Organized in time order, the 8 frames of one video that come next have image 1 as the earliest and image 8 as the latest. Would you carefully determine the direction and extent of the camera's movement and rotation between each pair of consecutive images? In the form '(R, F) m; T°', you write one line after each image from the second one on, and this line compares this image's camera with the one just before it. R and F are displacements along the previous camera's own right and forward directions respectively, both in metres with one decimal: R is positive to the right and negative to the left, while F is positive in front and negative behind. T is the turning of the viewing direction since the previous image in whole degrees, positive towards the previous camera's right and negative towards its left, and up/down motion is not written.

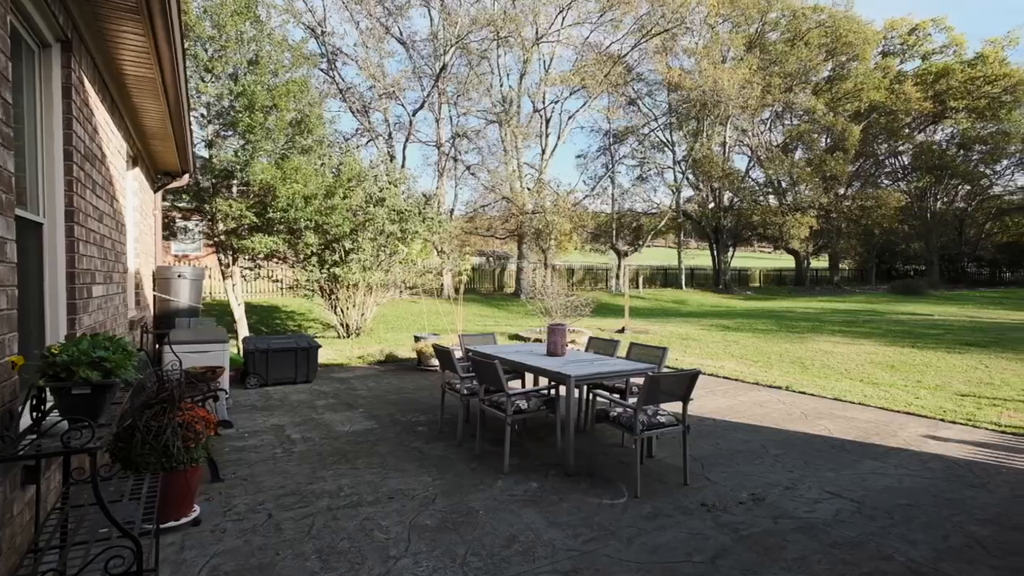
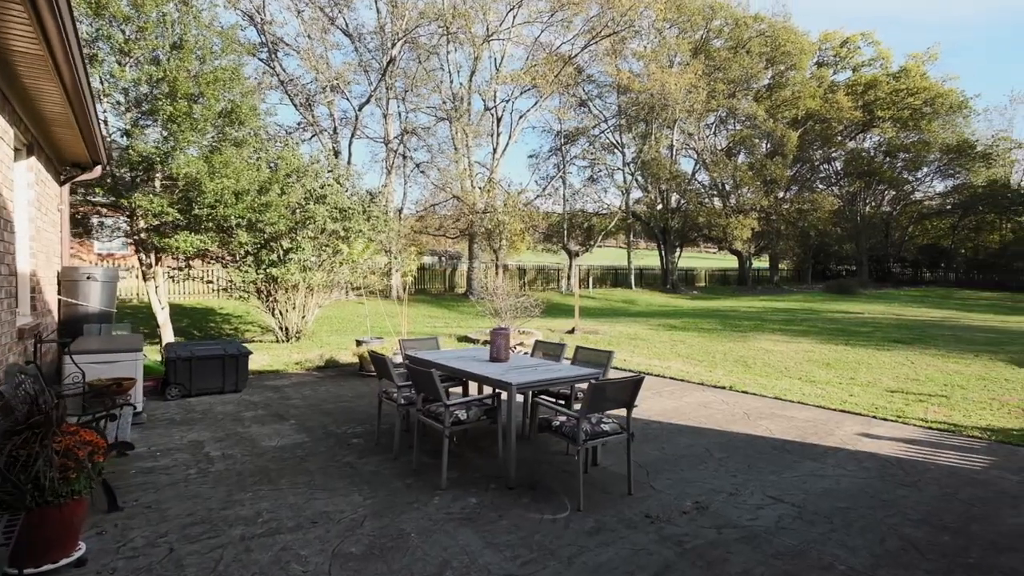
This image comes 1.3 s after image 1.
(+0.1, +0.2) m; +5°
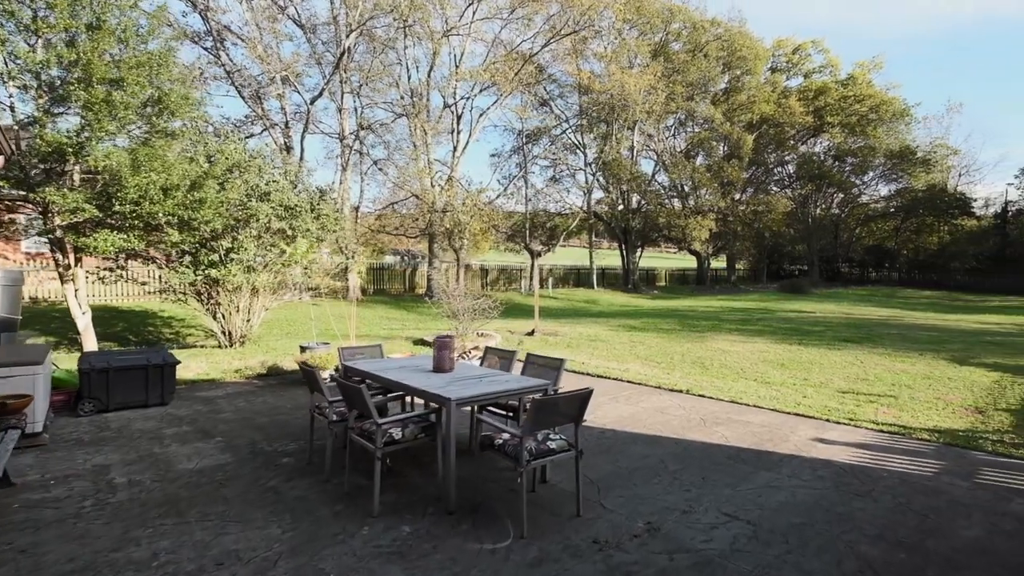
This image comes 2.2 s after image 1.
(+0.2, +0.3) m; +4°
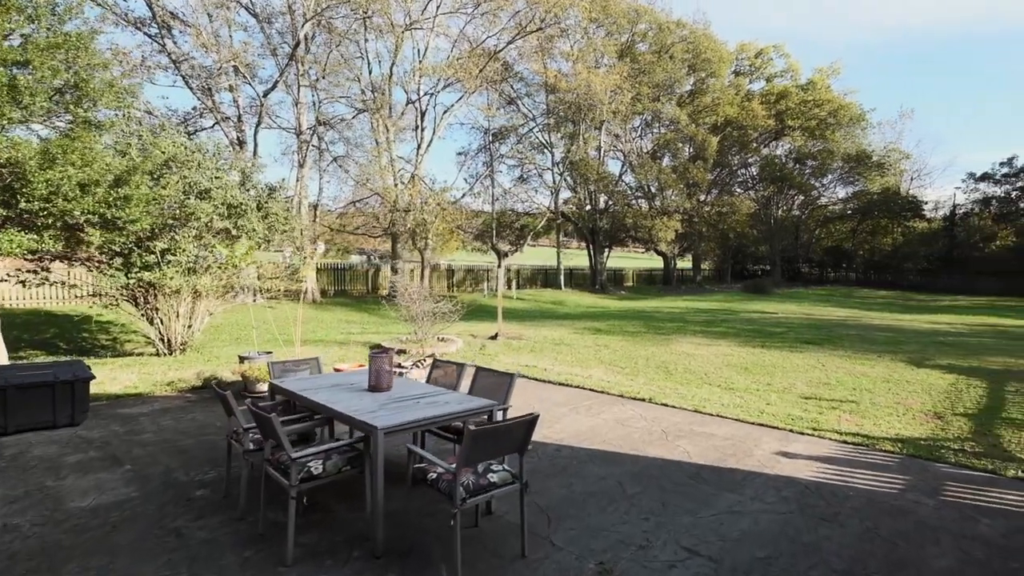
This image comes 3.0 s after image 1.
(+0.2, +0.4) m; +3°
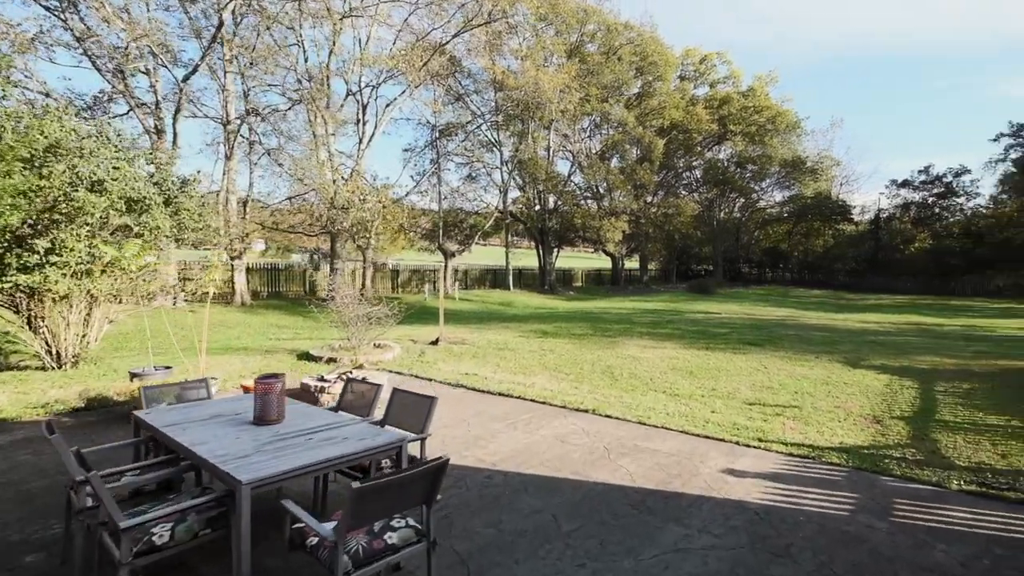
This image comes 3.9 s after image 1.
(+0.2, +0.5) m; +5°
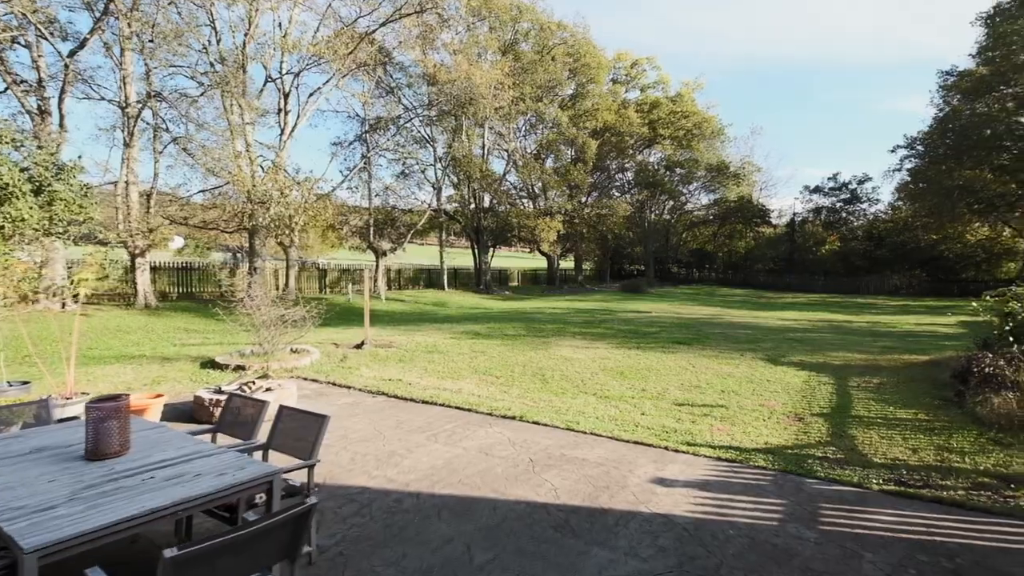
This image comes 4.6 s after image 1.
(+0.2, +0.4) m; +7°
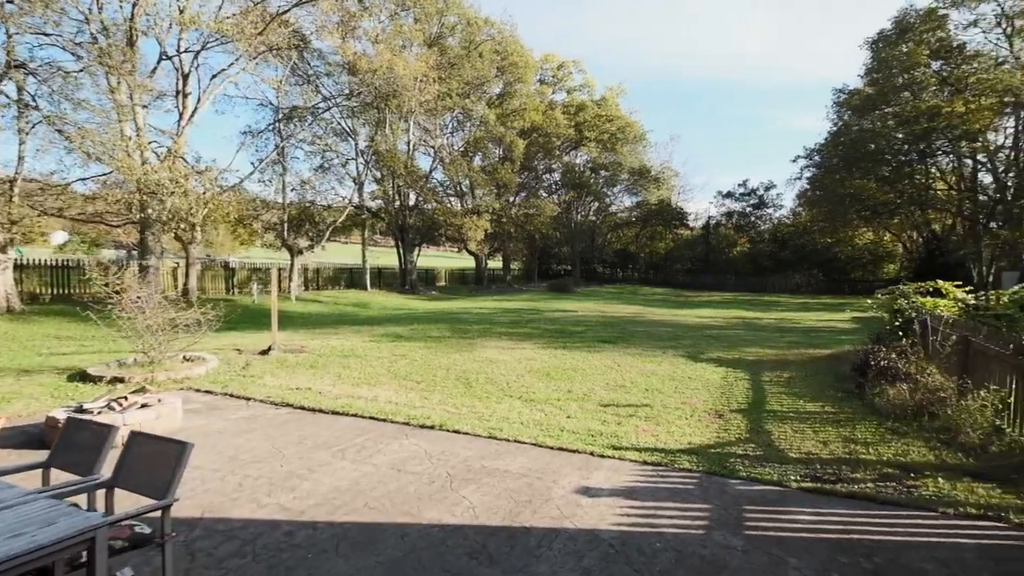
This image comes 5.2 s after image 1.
(+0.1, +0.4) m; +8°
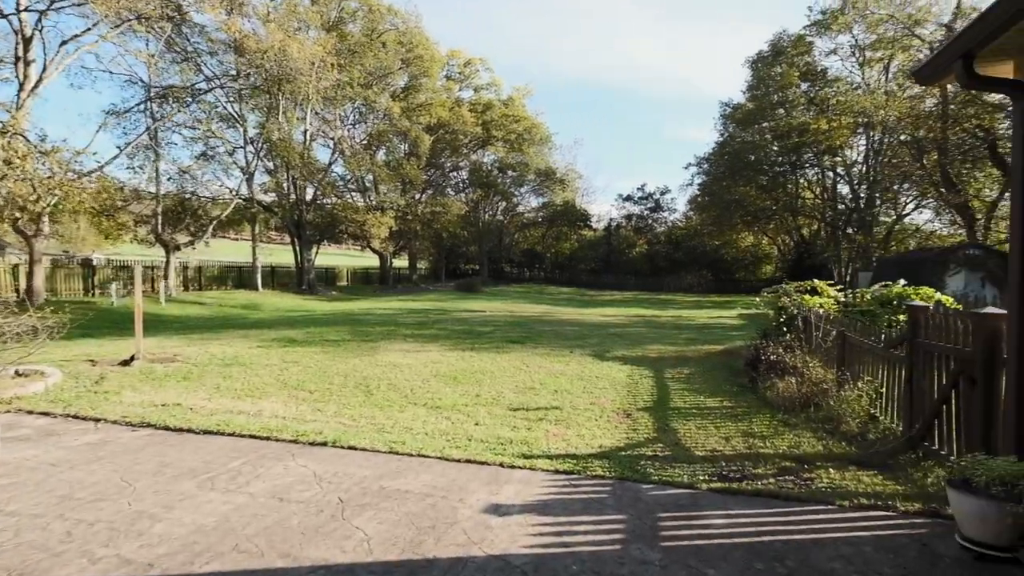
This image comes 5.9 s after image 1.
(0.0, +0.4) m; +10°
